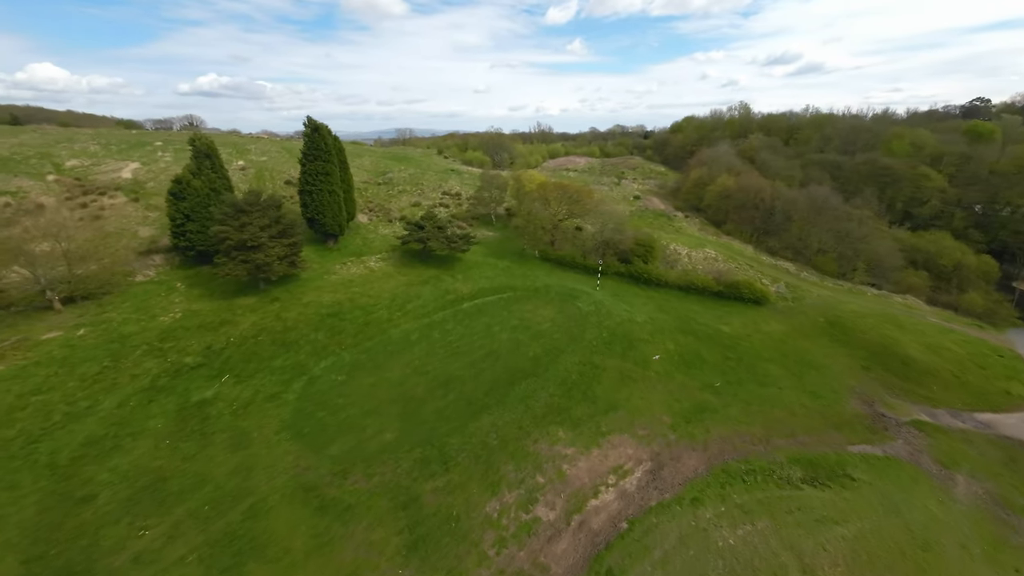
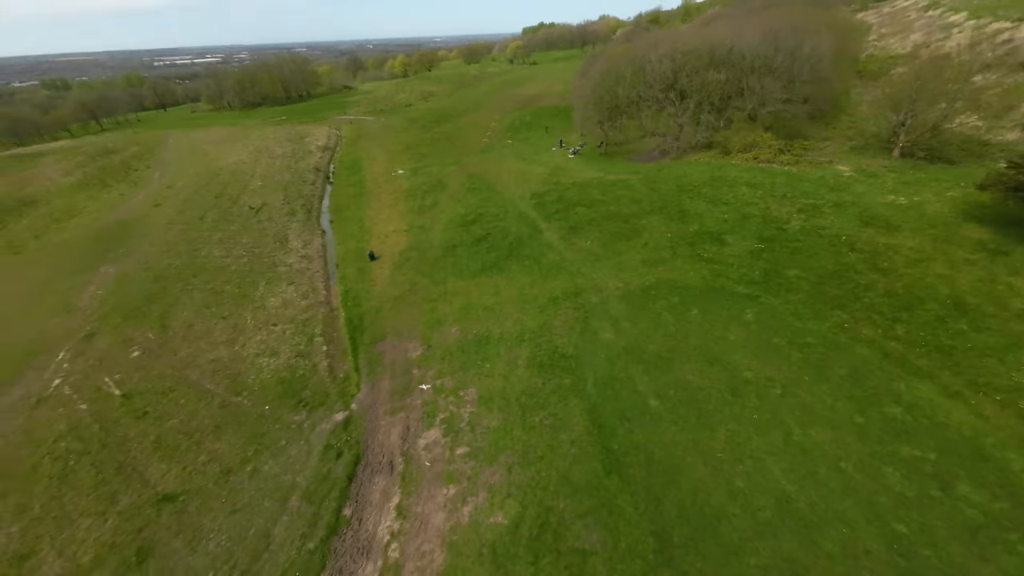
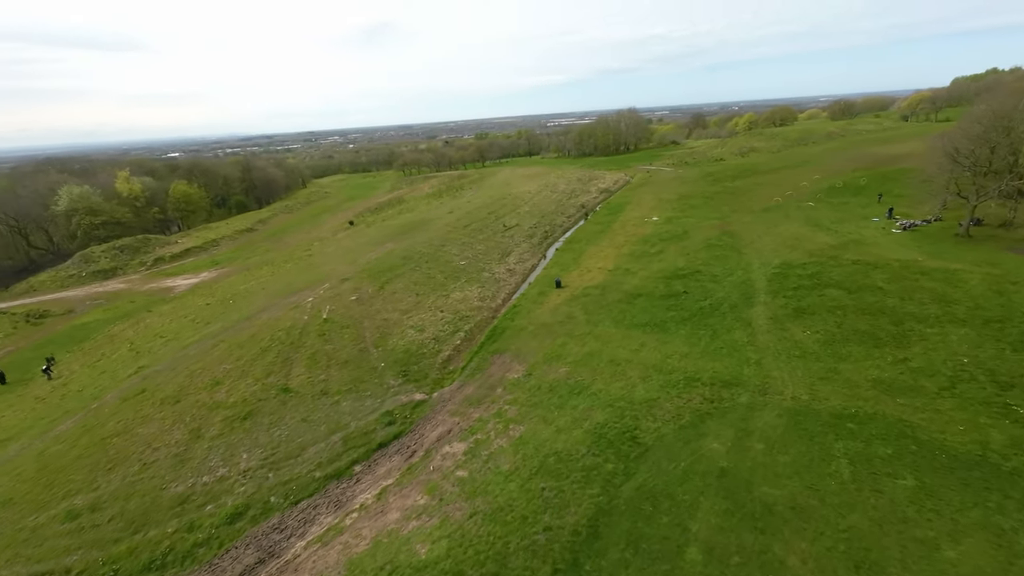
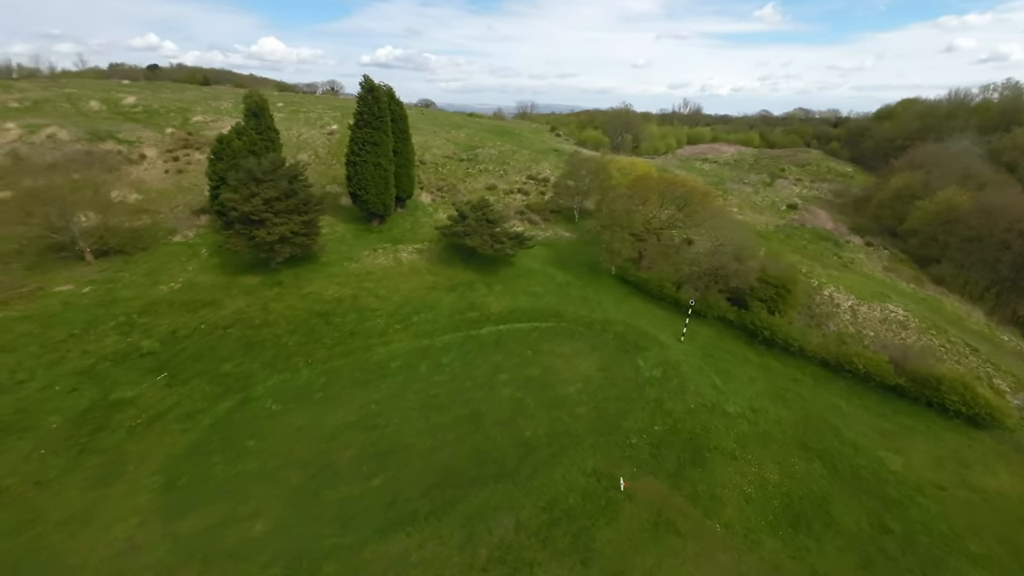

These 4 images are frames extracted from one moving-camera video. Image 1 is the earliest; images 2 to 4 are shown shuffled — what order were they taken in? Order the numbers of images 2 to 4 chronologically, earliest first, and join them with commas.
4, 2, 3
